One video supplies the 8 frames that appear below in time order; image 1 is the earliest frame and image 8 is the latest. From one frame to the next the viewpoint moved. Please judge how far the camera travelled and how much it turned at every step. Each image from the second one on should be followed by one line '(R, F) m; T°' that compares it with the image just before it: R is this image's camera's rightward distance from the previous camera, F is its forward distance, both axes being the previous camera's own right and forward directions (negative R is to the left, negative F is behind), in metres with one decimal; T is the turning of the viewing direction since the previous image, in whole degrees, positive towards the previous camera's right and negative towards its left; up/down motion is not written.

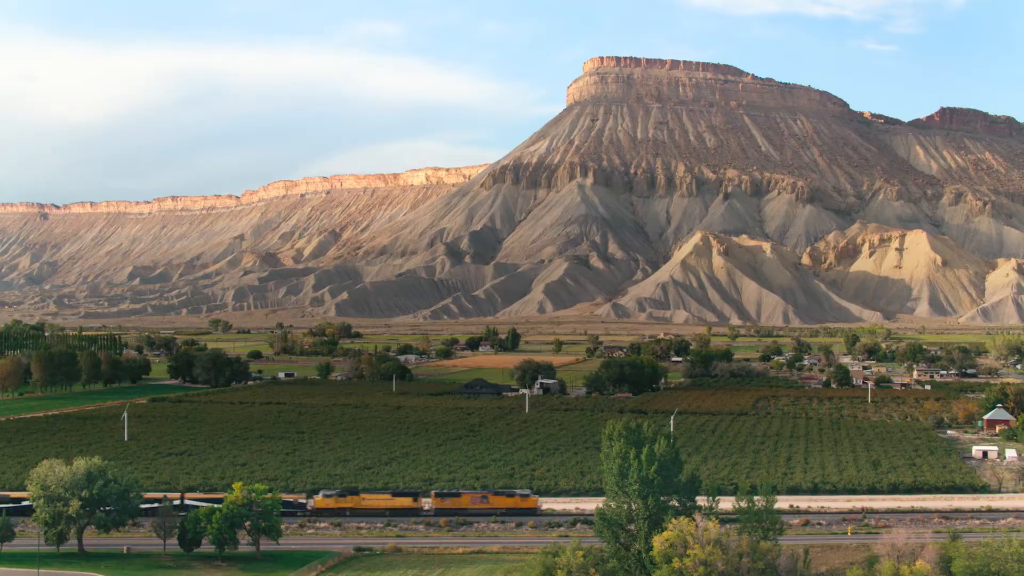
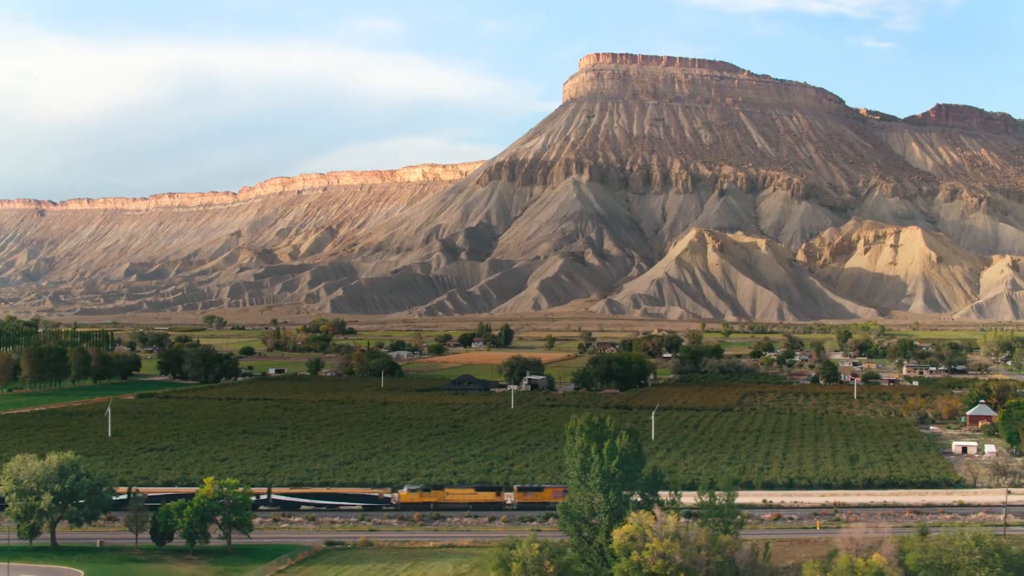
(+0.6, -0.2) m; 0°
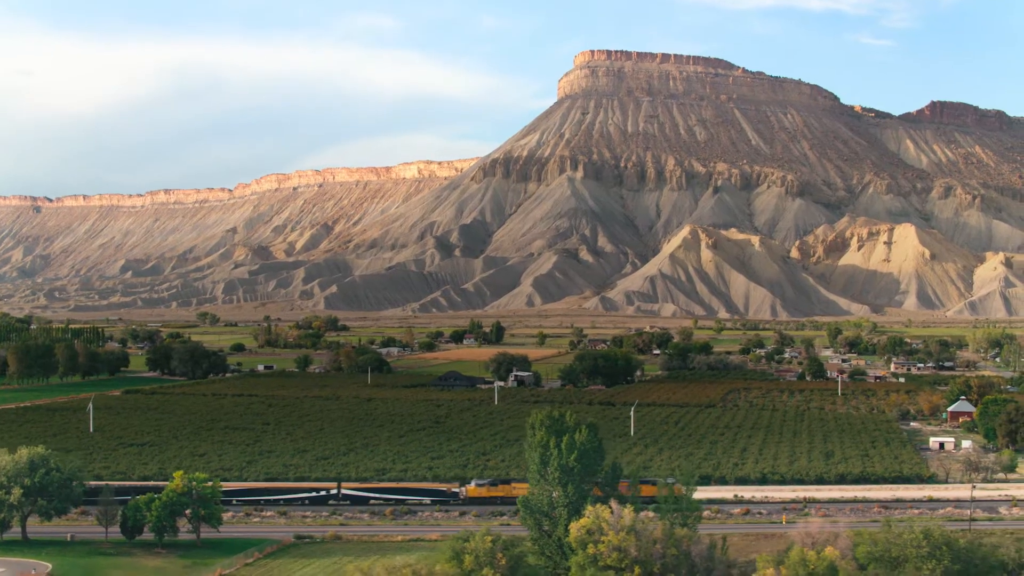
(+0.7, -0.2) m; 0°
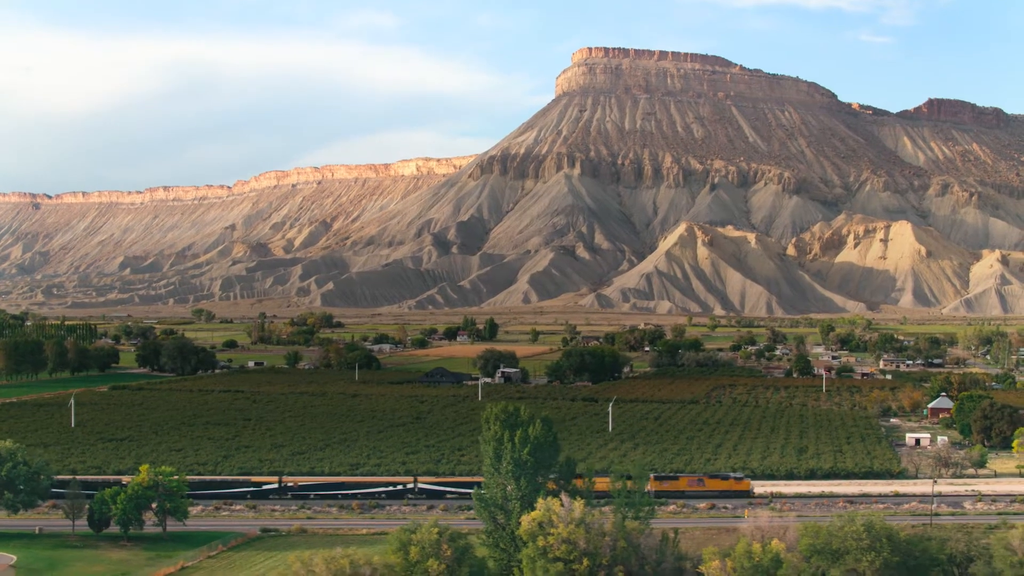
(+0.8, -0.3) m; 0°
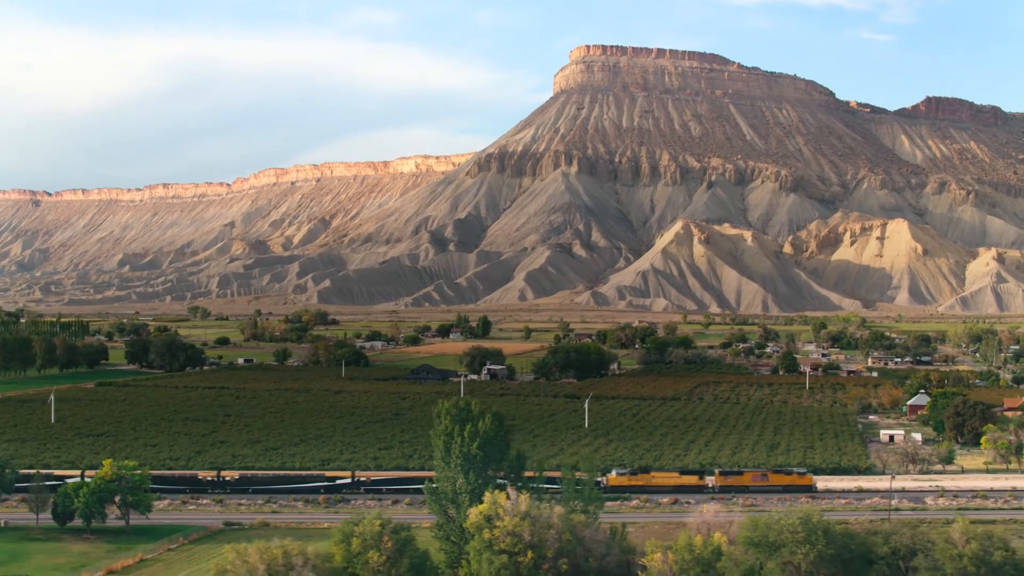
(+0.9, -0.3) m; 0°
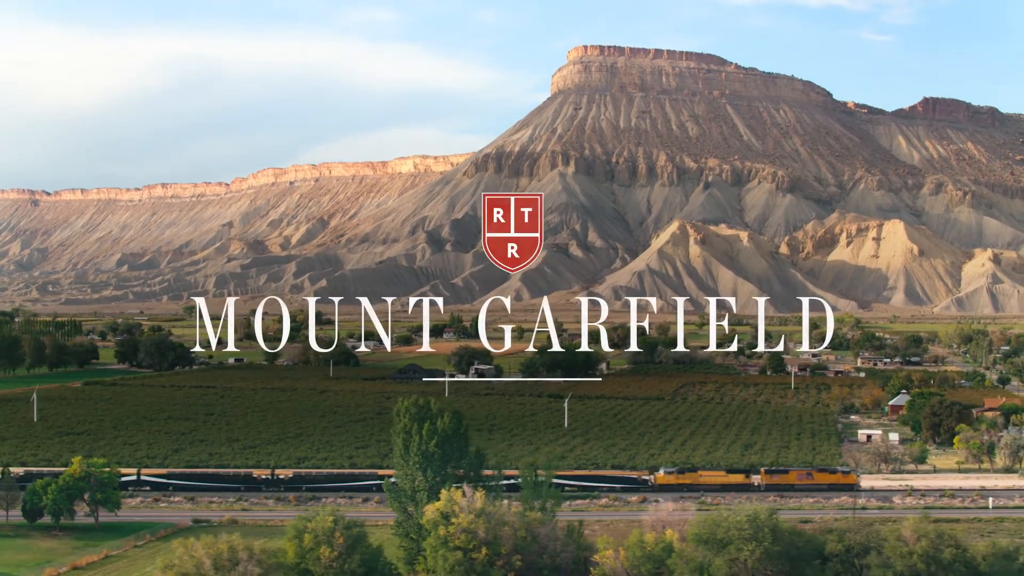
(+0.8, -0.3) m; 0°
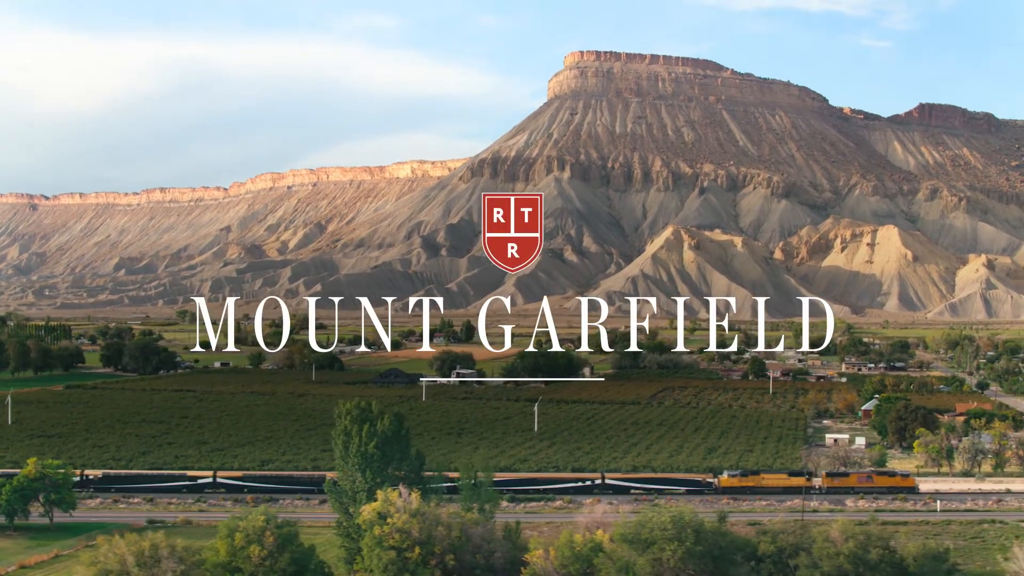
(+1.2, -0.4) m; 0°
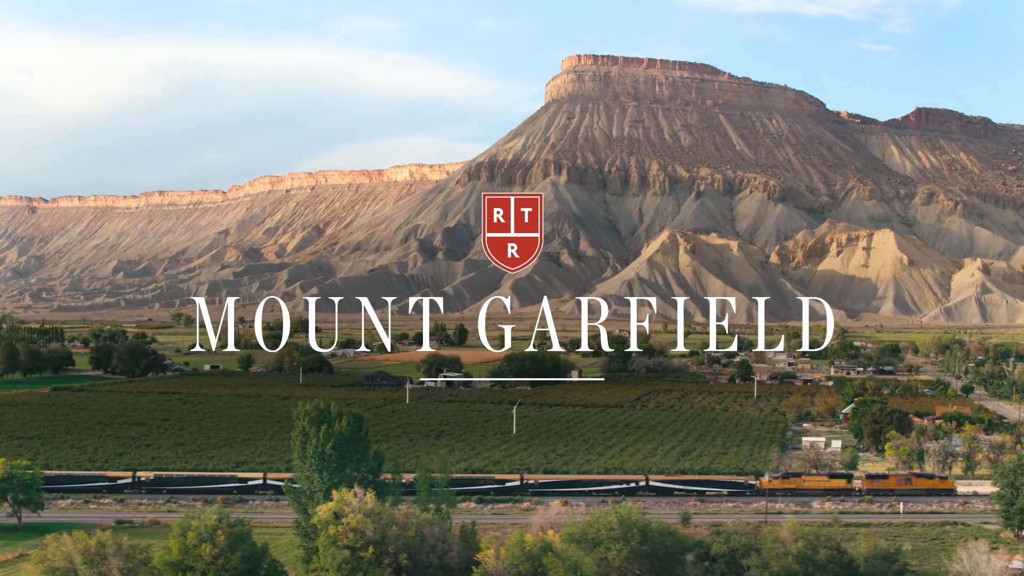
(+0.9, -0.3) m; 0°
